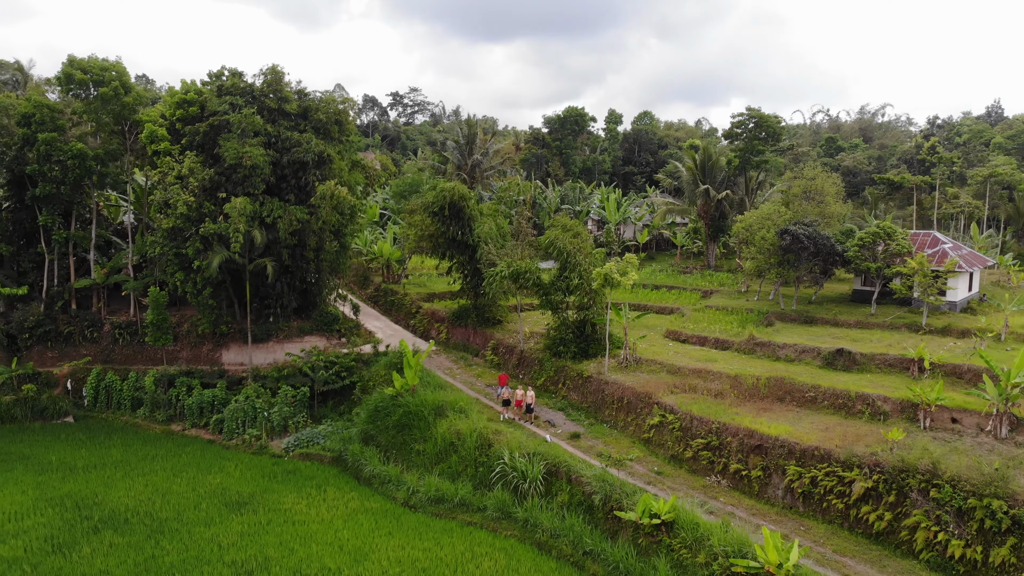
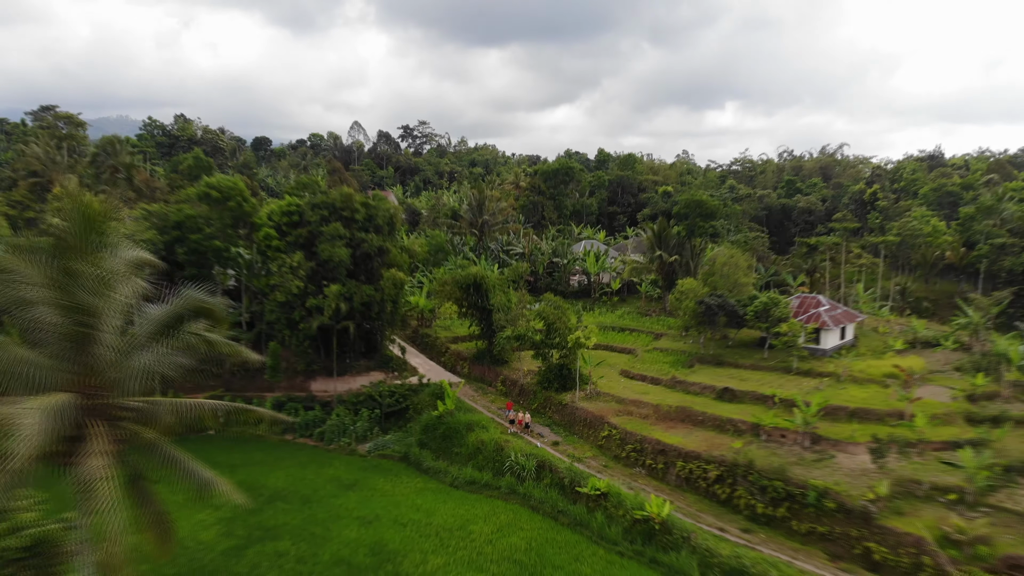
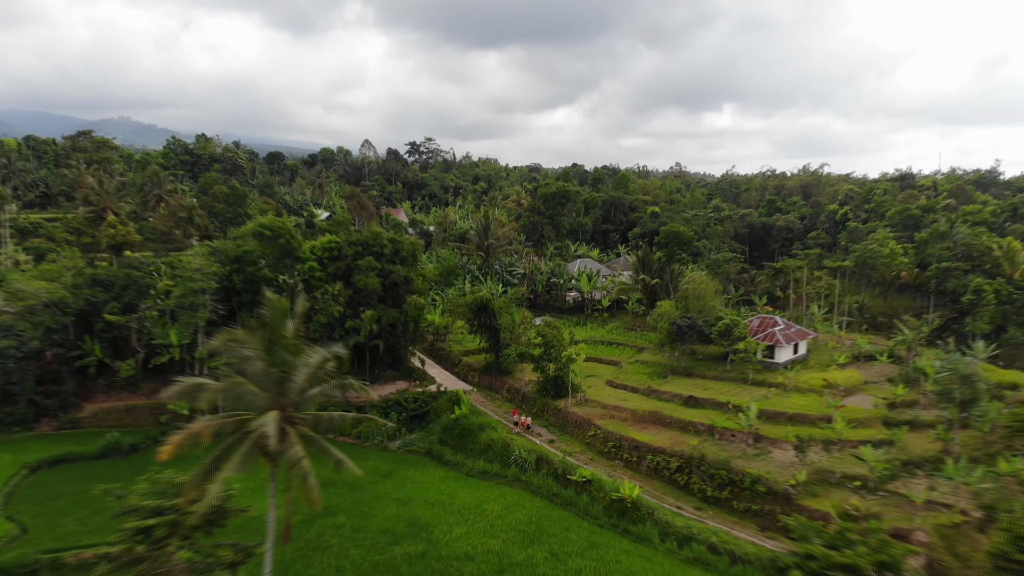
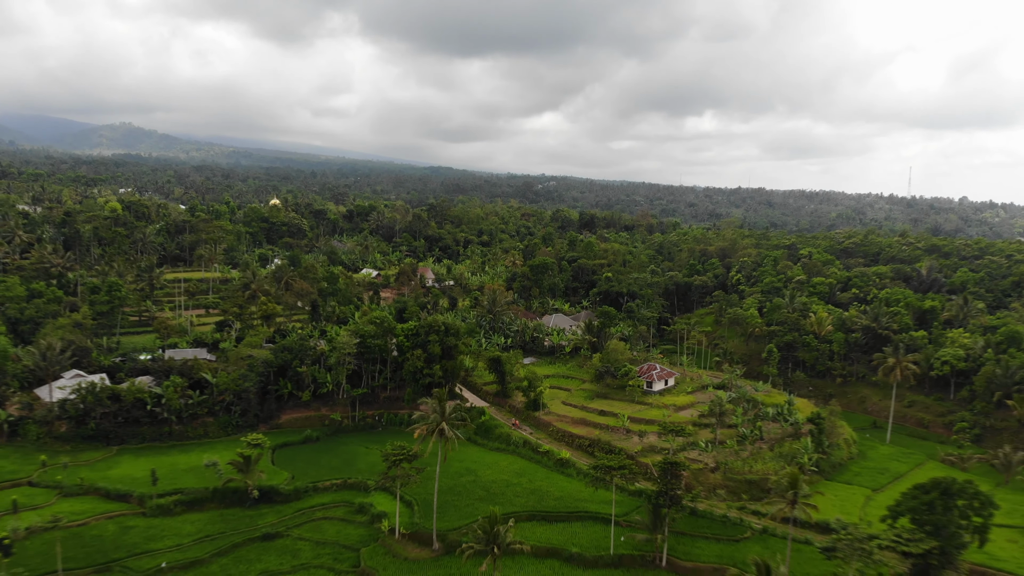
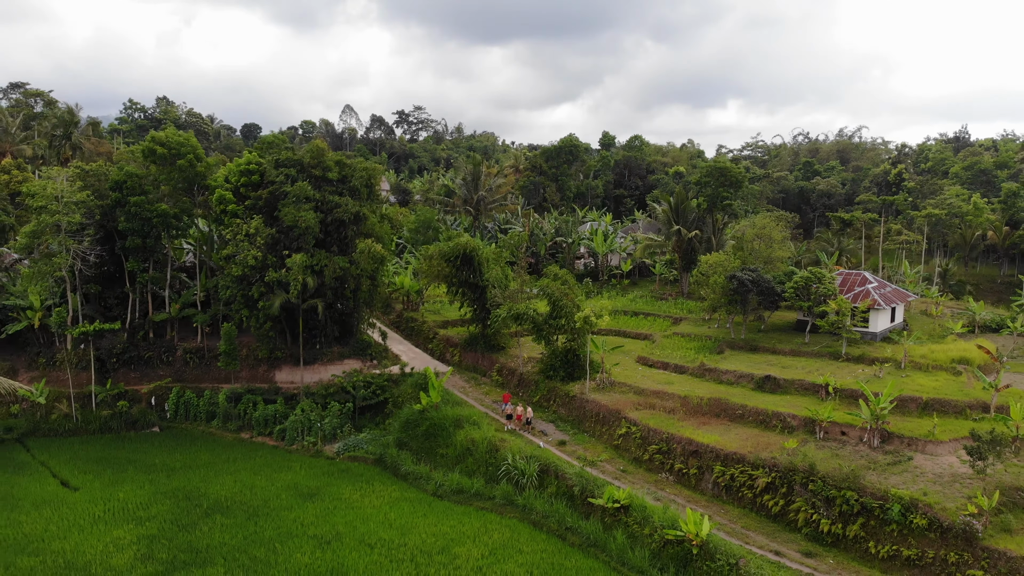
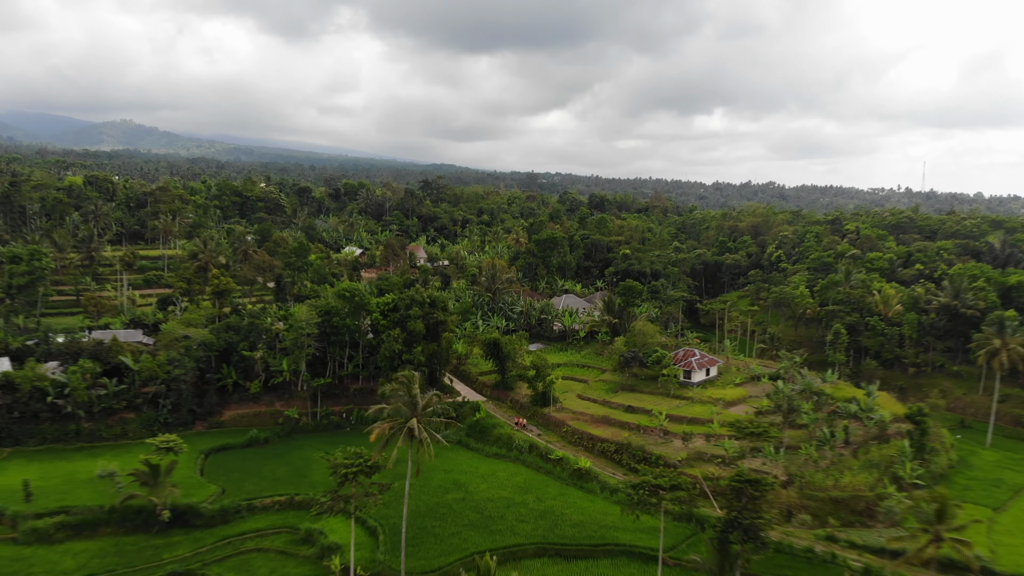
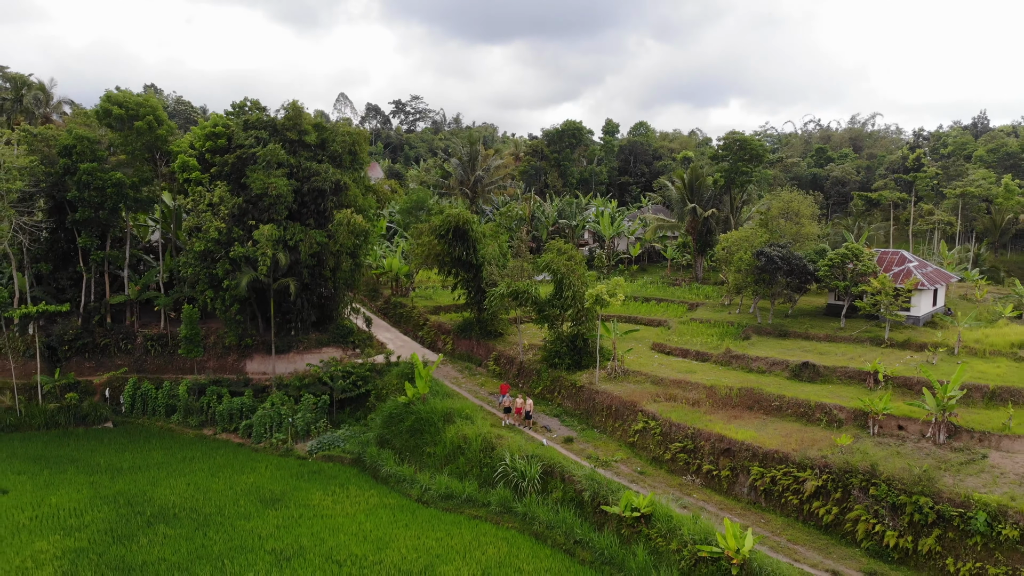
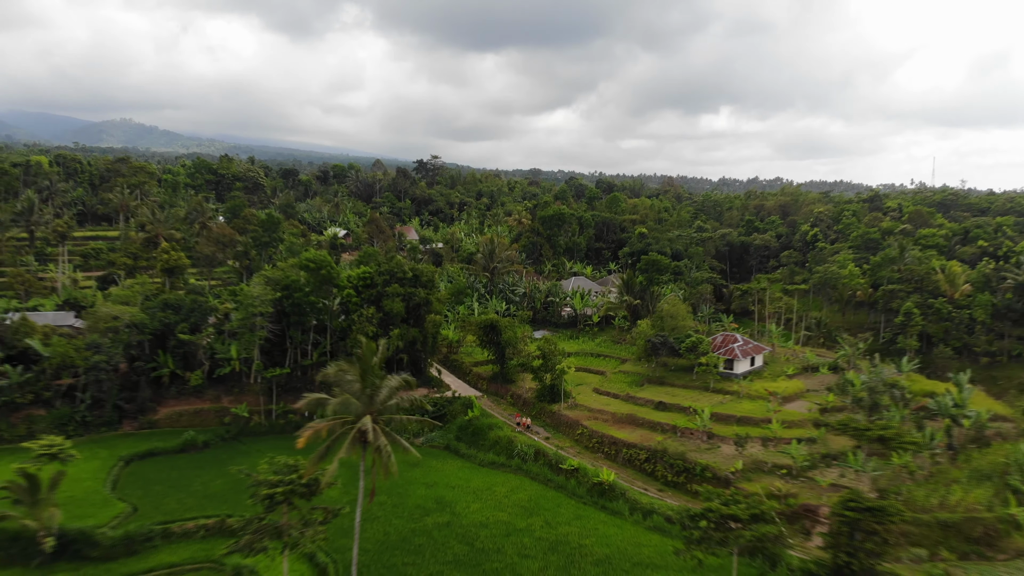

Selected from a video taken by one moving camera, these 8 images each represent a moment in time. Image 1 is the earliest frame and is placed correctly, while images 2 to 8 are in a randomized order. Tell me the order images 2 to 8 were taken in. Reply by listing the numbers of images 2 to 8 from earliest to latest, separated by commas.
7, 5, 2, 3, 8, 6, 4
